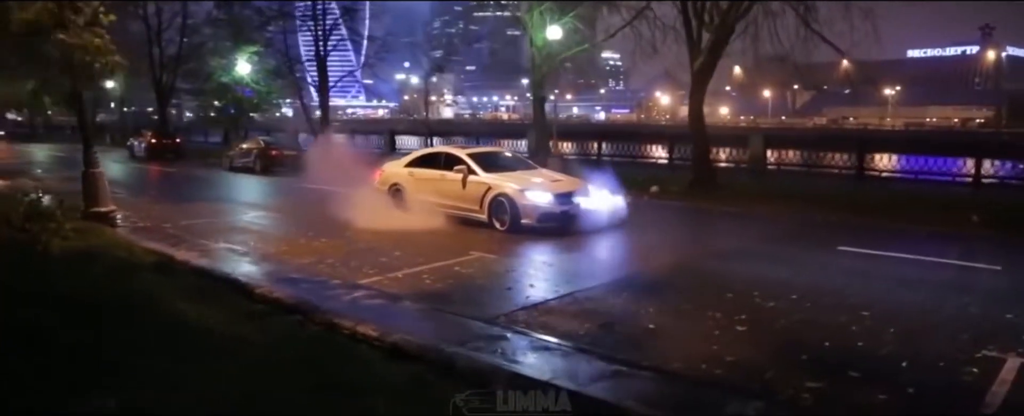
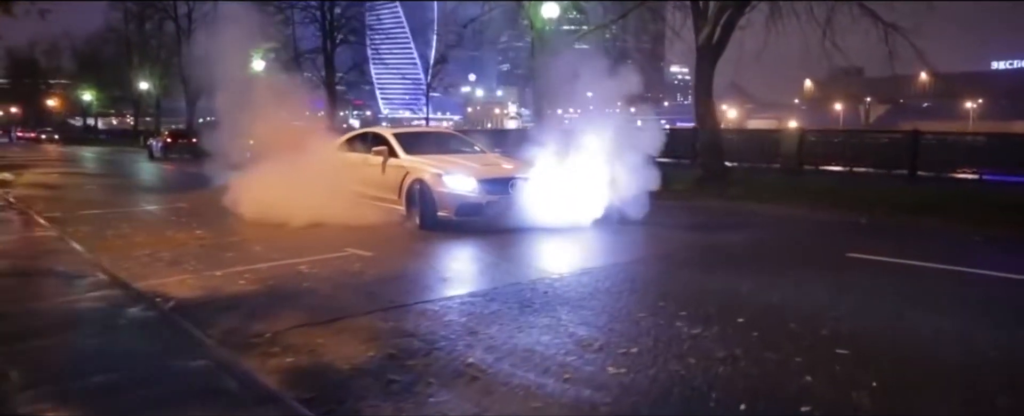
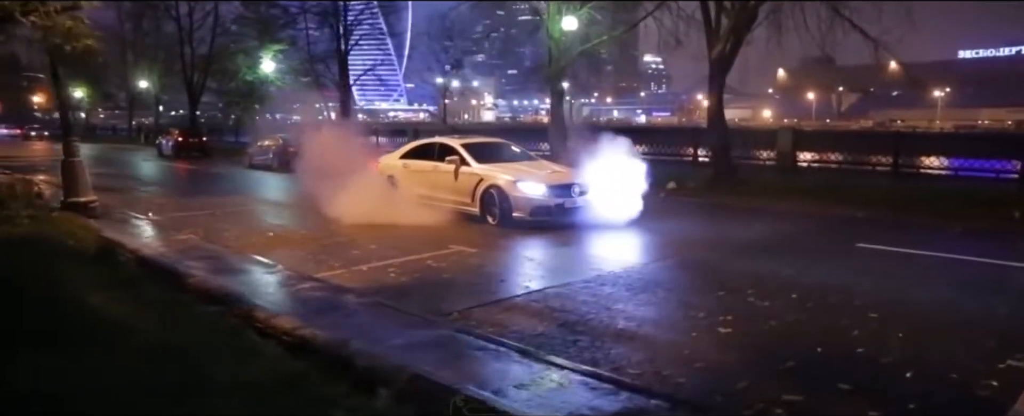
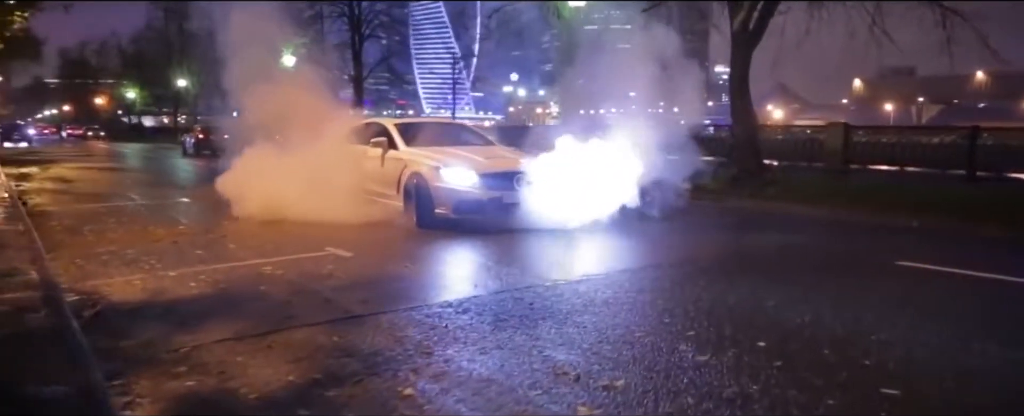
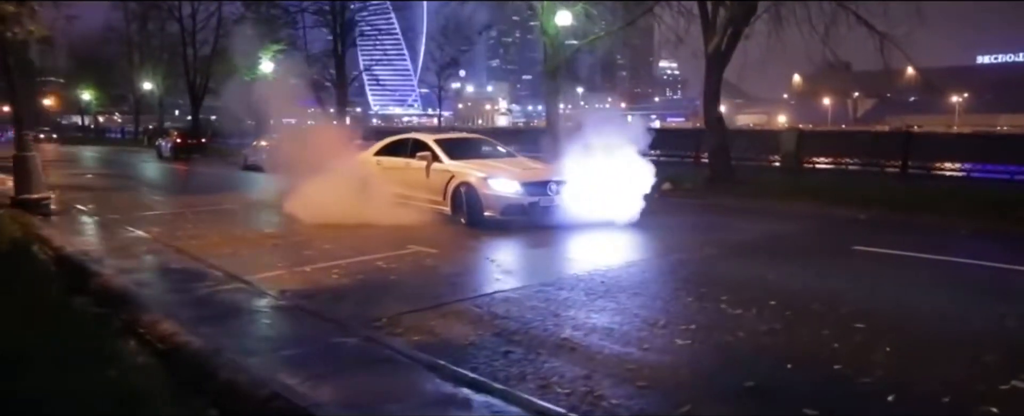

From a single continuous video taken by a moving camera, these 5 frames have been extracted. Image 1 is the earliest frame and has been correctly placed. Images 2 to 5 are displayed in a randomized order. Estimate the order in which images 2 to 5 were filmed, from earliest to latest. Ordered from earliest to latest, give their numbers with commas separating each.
3, 5, 2, 4
